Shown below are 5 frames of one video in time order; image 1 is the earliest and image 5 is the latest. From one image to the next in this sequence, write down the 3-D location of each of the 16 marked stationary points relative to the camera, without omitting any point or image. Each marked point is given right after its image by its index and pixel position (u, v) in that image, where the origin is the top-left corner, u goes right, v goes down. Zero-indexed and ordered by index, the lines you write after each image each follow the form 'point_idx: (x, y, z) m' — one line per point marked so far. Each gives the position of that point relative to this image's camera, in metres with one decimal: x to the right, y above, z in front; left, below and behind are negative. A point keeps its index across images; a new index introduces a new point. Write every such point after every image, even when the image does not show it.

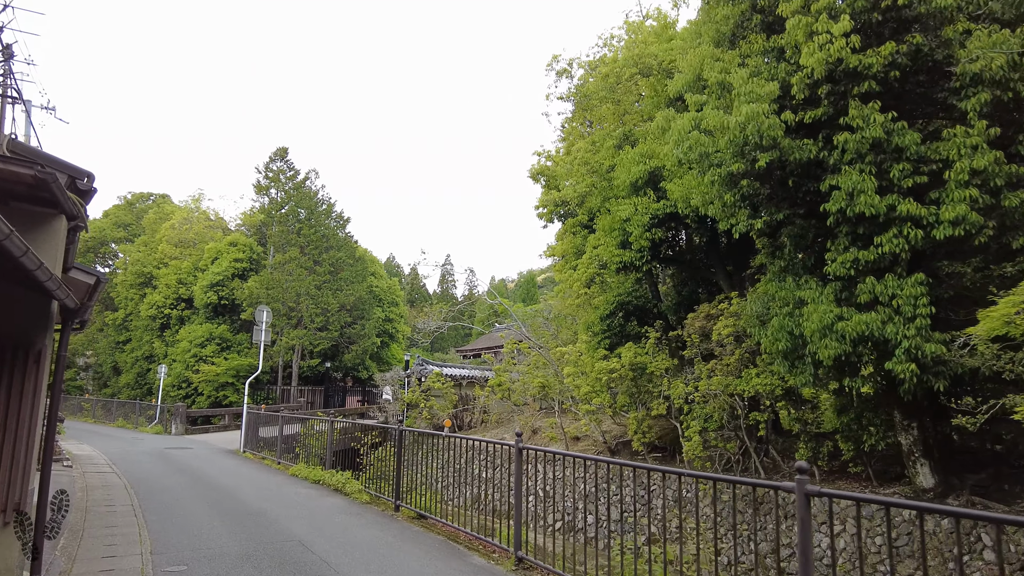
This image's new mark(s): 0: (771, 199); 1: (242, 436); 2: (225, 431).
0: (+2.7, +0.9, +7.2) m
1: (-5.1, -2.8, +12.9) m
2: (-8.2, -4.1, +19.7) m
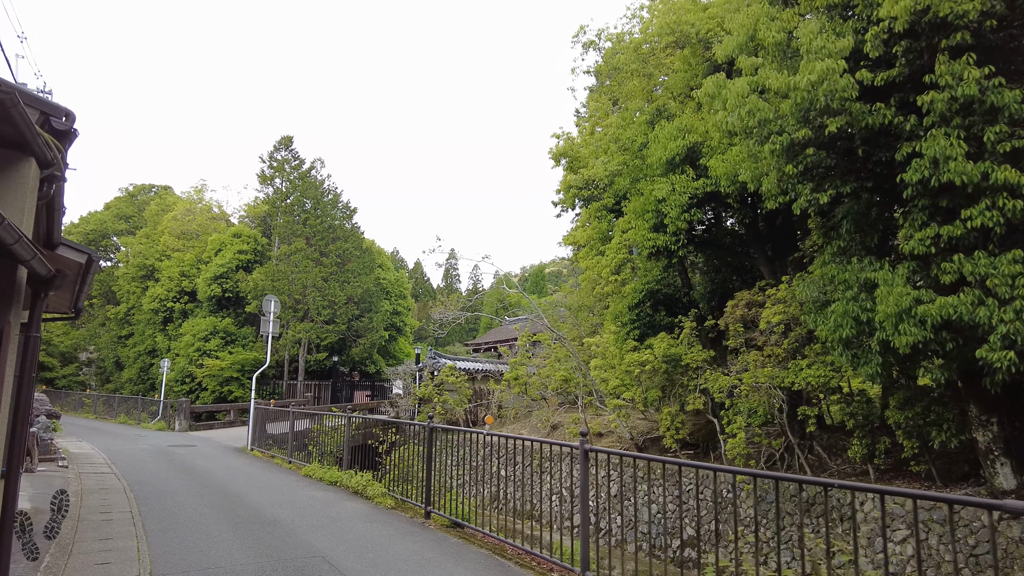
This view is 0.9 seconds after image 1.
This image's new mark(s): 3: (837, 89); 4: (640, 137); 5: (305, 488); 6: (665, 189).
0: (+3.1, +1.1, +6.5) m
1: (-4.7, -2.6, +12.3) m
2: (-7.8, -3.9, +19.1) m
3: (+2.7, +1.7, +5.7) m
4: (+1.8, +2.2, +9.8) m
5: (-2.1, -2.1, +7.1) m
6: (+2.0, +1.3, +9.1) m
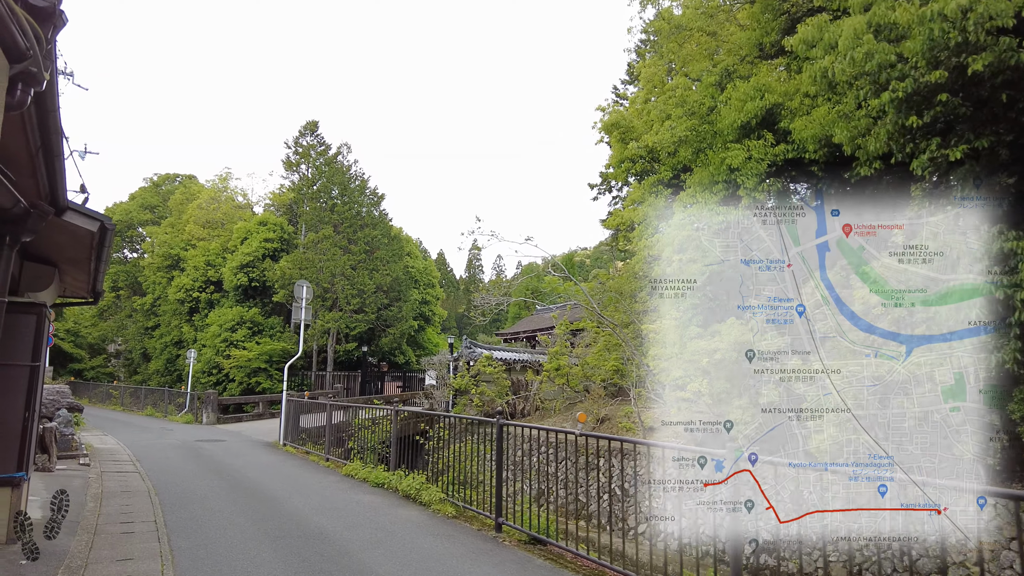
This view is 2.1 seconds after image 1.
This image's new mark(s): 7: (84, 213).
0: (+3.7, +1.3, +5.6) m
1: (-3.9, -2.4, +11.6) m
2: (-6.8, -3.5, +18.6) m
3: (+3.3, +1.9, +4.8) m
4: (+2.5, +2.4, +8.9) m
5: (-1.5, -1.9, +6.3) m
6: (+2.7, +1.6, +8.1) m
7: (-2.7, +0.5, +4.4) m
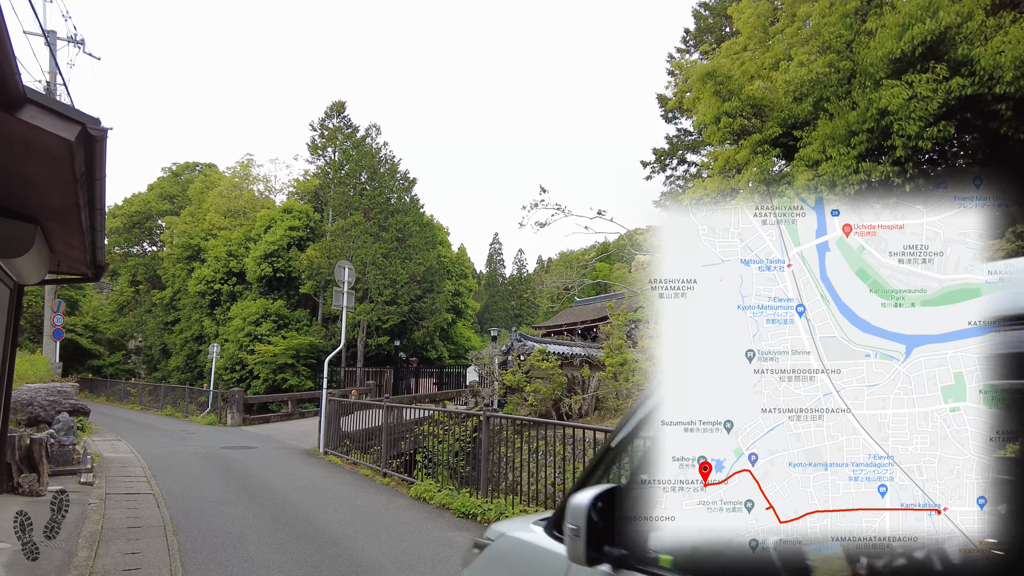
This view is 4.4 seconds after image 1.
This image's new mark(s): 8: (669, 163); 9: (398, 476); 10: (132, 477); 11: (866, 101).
0: (+4.5, +1.6, +3.9) m
1: (-2.9, -2.1, +10.1) m
2: (-5.6, -3.3, +17.1) m
3: (+4.2, +2.1, +3.0) m
4: (+3.5, +2.7, +7.2) m
5: (-0.6, -1.6, +4.7) m
6: (+3.7, +1.8, +6.4) m
7: (-1.9, +0.7, +2.8) m
8: (+4.4, +3.5, +19.1) m
9: (-1.3, -2.0, +7.5) m
10: (-4.2, -2.1, +7.5) m
11: (+3.5, +1.9, +6.9) m
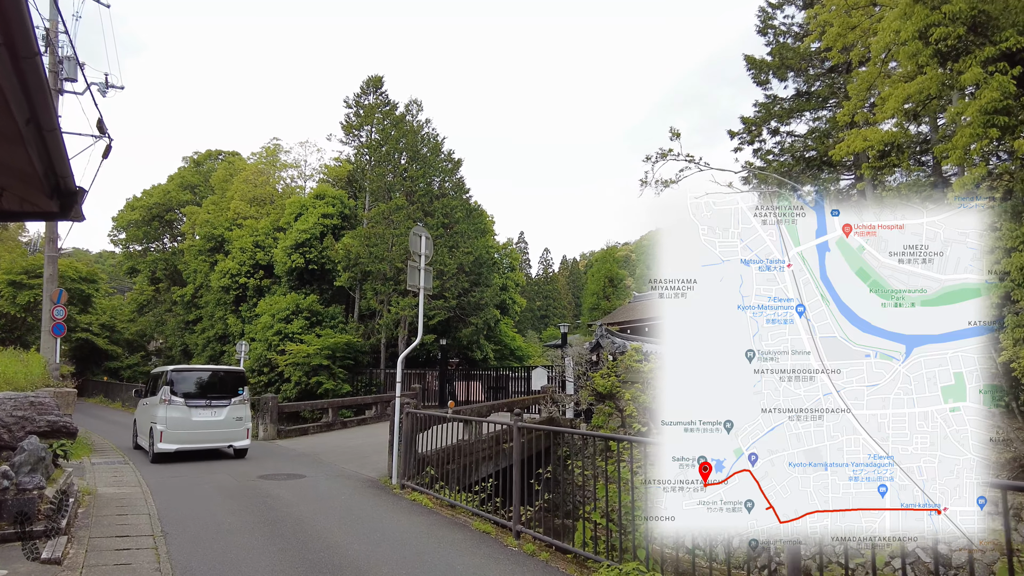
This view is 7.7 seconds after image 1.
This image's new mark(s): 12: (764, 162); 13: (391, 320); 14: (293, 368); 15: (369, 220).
0: (+5.8, +1.9, +1.3) m
1: (-1.5, -1.9, +7.7) m
2: (-4.1, -3.1, +14.8) m
3: (+5.3, +2.4, +0.5) m
4: (+4.8, +3.0, +4.7) m
5: (+0.7, -1.3, +2.3) m
6: (+4.9, +2.1, +3.9) m
7: (-0.7, +1.0, +0.5) m
8: (+6.0, +3.7, +16.5) m
9: (0.0, -1.7, +5.1) m
10: (-2.8, -1.8, +5.2) m
11: (+4.8, +2.2, +4.4) m
12: (+6.0, +3.0, +16.2) m
13: (-3.3, -0.9, +18.8) m
14: (-5.7, -2.1, +18.0) m
15: (-4.1, +1.9, +19.5) m
